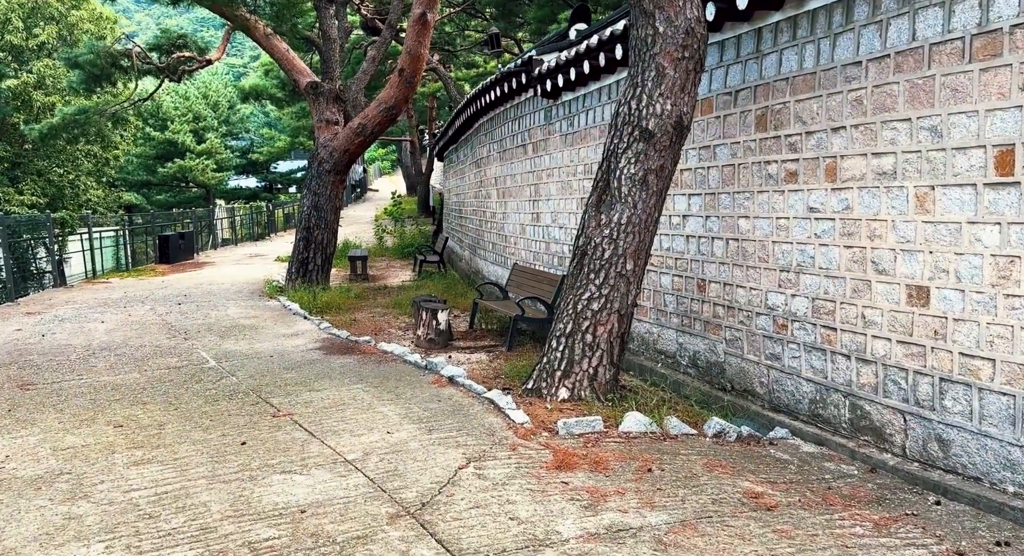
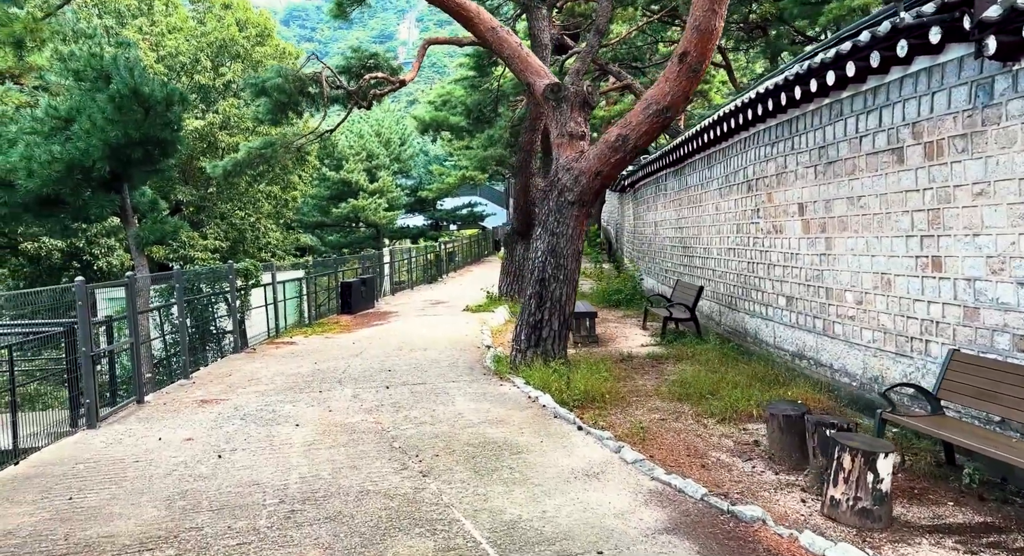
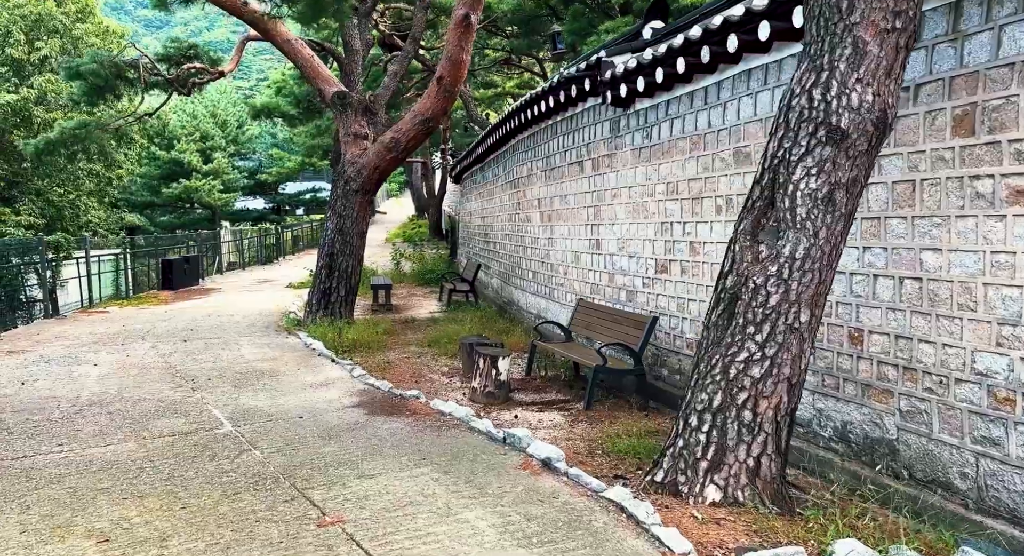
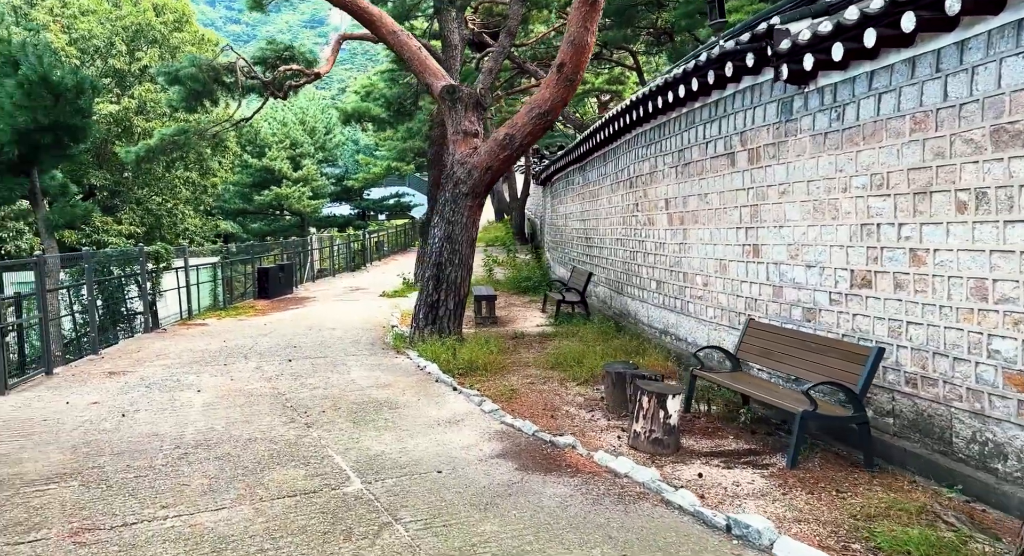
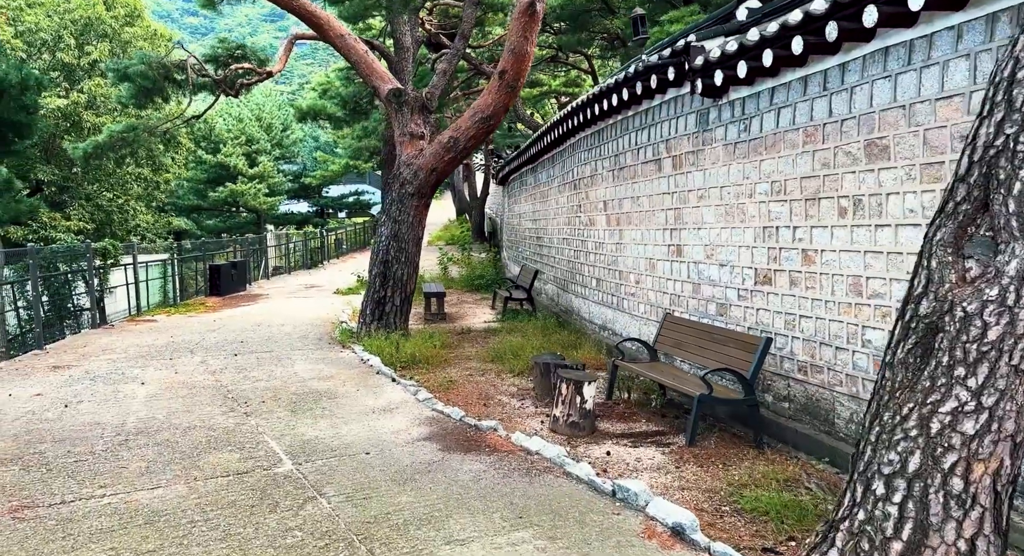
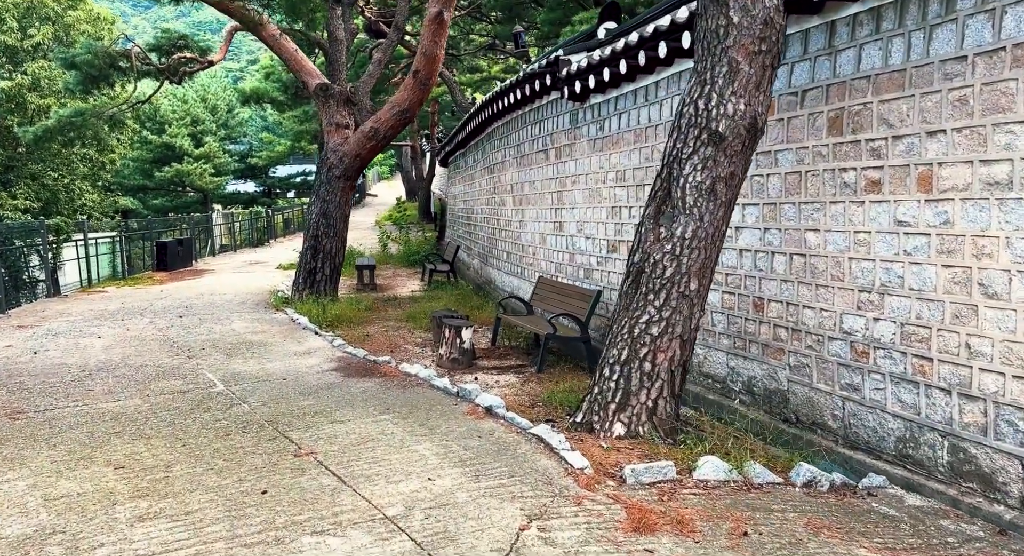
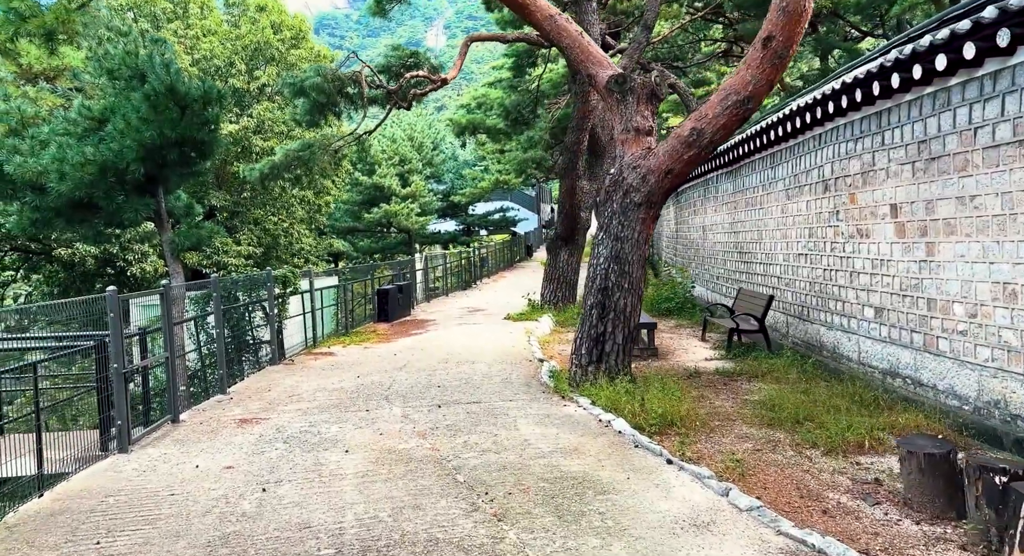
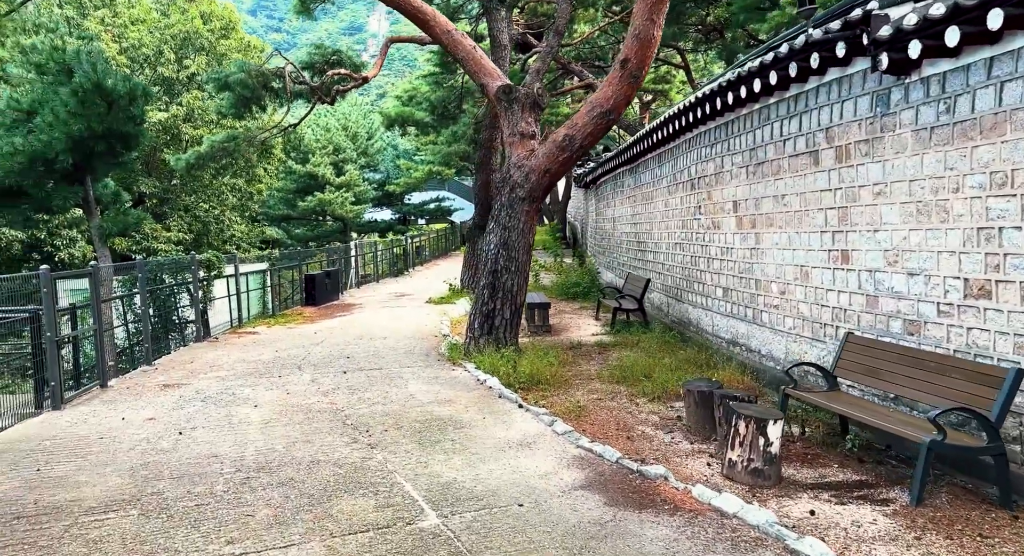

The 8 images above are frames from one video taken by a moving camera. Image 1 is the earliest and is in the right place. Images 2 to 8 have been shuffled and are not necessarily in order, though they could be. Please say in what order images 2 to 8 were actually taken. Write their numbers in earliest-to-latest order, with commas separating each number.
6, 3, 5, 4, 8, 2, 7
